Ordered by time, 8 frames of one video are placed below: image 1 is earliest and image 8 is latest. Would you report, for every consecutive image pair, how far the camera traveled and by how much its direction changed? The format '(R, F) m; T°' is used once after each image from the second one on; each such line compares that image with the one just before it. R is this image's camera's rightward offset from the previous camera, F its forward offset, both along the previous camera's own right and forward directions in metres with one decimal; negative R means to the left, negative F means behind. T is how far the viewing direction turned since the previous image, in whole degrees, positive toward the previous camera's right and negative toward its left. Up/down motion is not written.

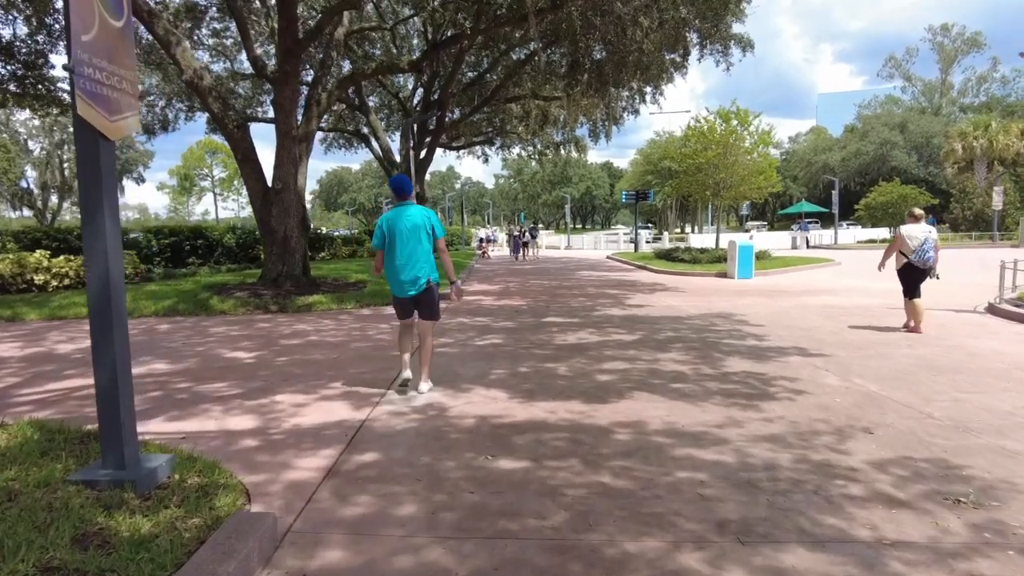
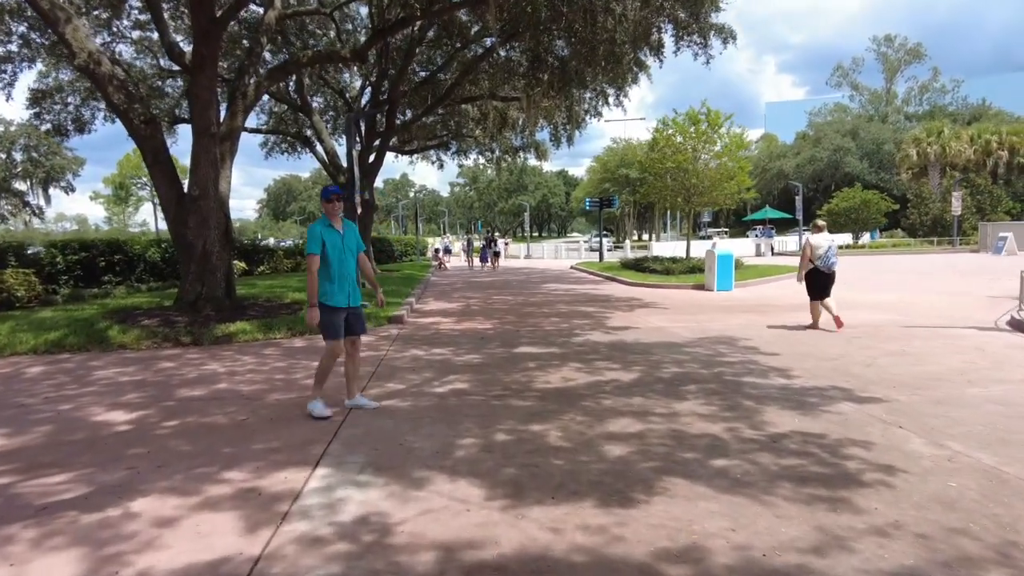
(-0.1, +1.7) m; +4°
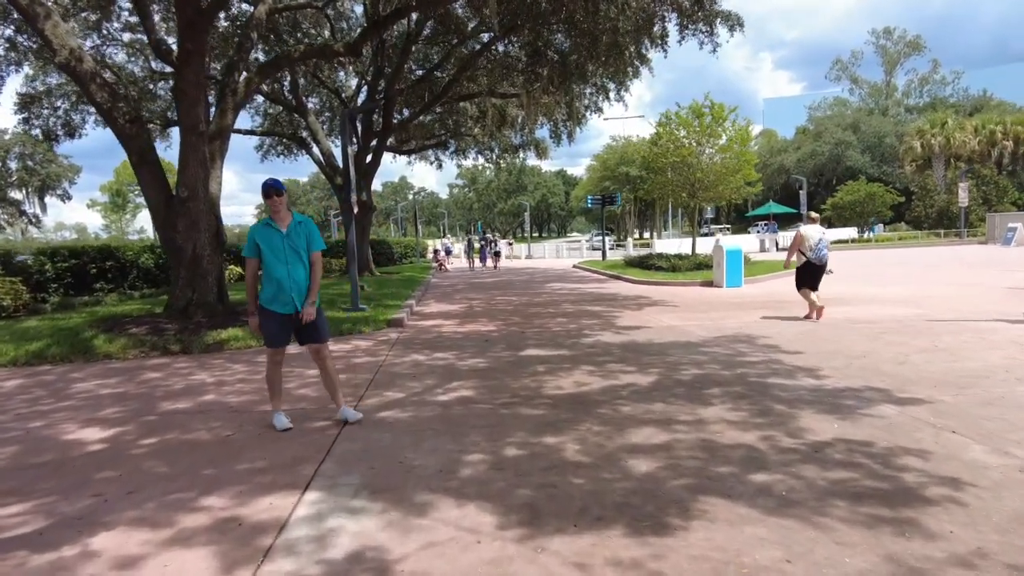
(-0.1, +0.5) m; 0°
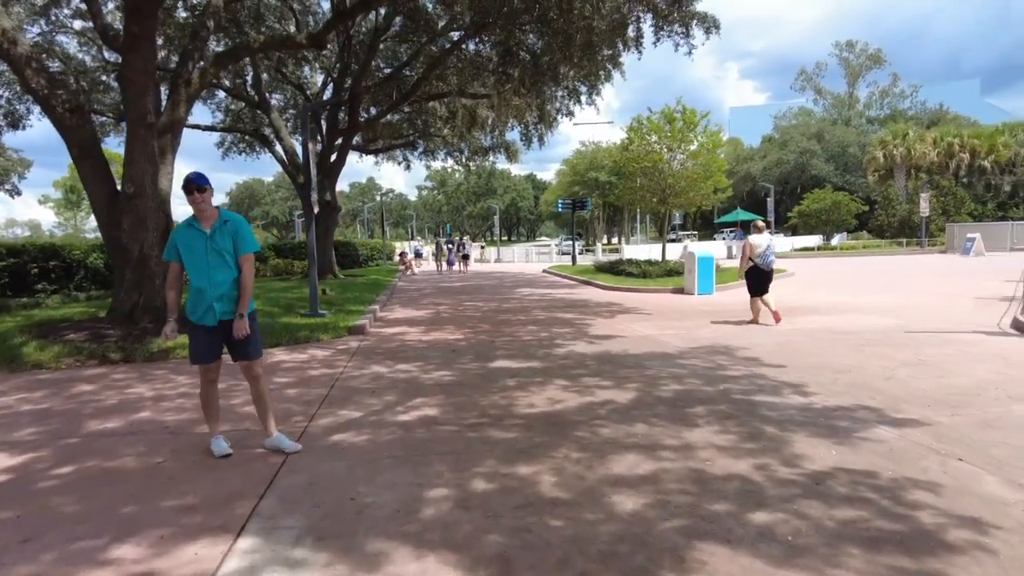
(0.0, +0.5) m; +3°
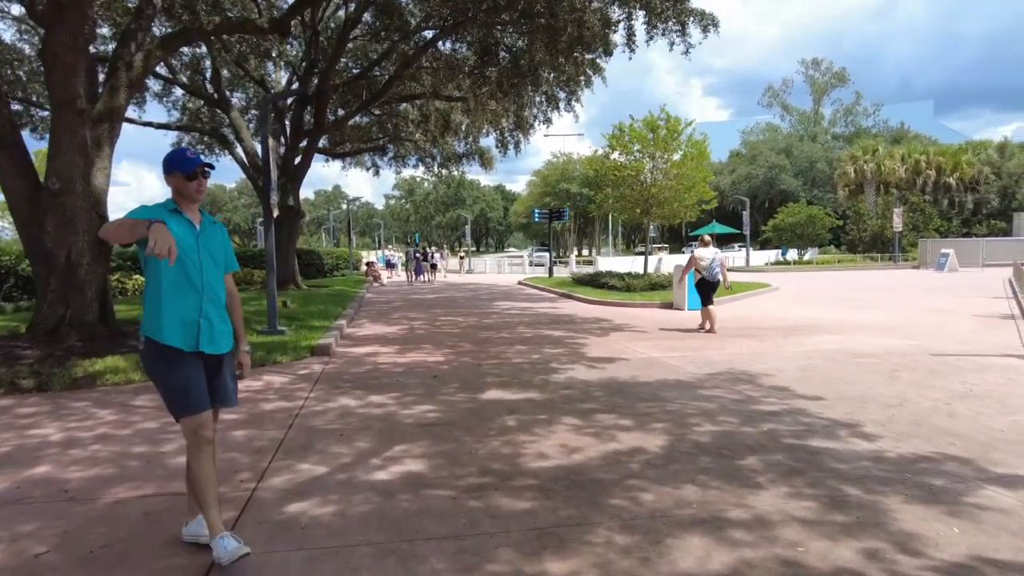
(-0.3, +1.1) m; +3°
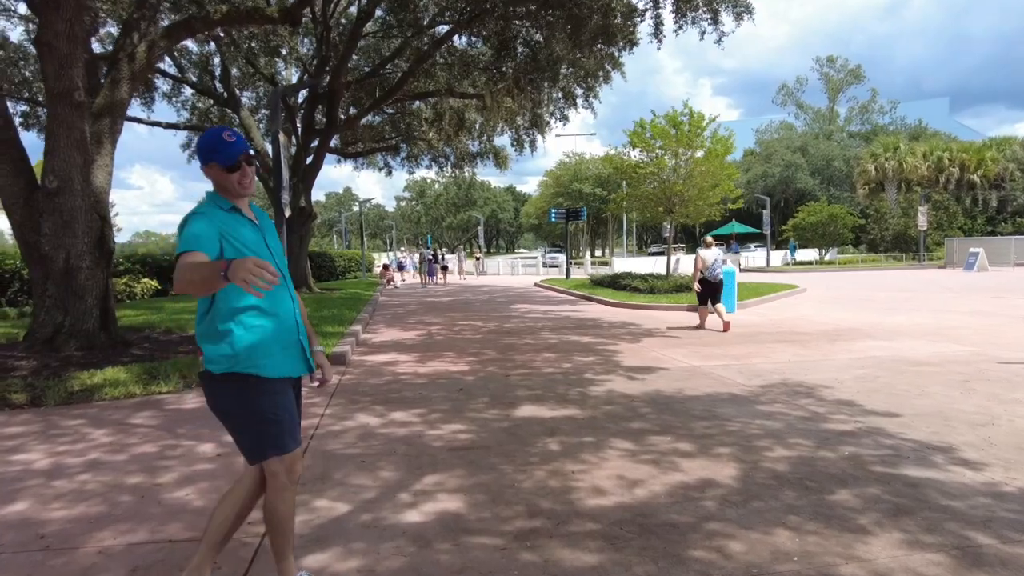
(-0.2, +0.6) m; -1°
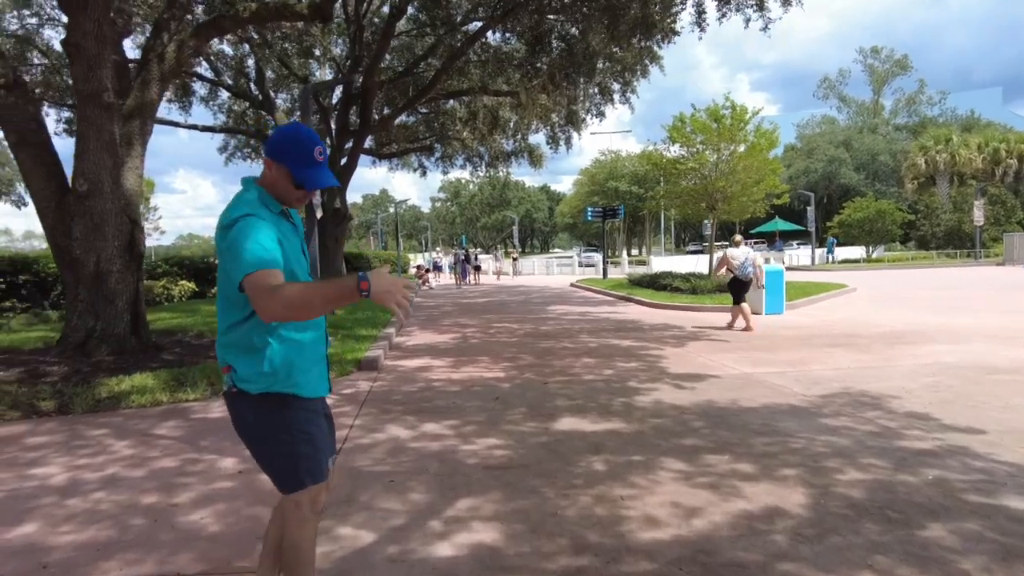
(0.0, +0.4) m; -3°
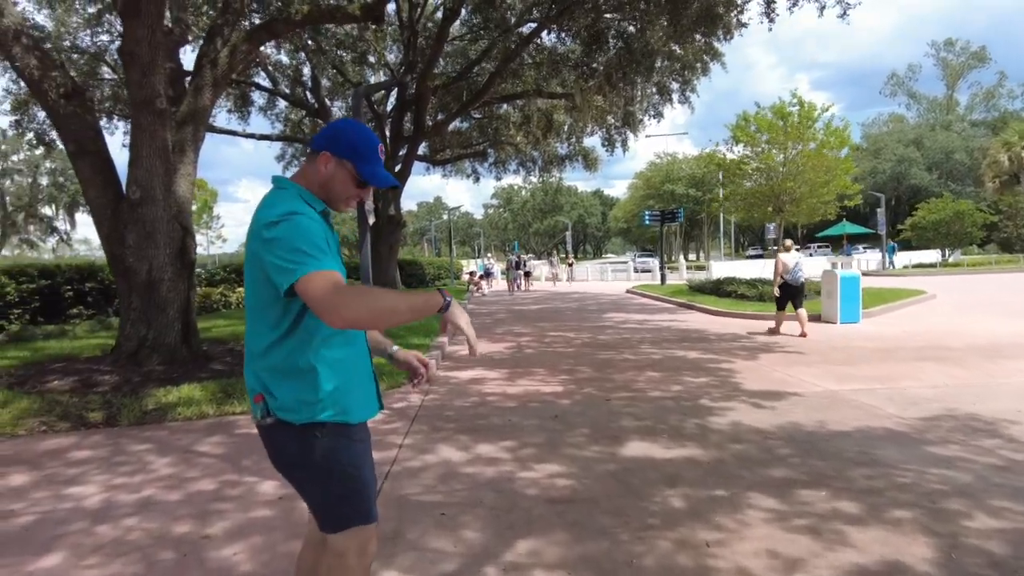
(-0.1, +0.5) m; -5°
